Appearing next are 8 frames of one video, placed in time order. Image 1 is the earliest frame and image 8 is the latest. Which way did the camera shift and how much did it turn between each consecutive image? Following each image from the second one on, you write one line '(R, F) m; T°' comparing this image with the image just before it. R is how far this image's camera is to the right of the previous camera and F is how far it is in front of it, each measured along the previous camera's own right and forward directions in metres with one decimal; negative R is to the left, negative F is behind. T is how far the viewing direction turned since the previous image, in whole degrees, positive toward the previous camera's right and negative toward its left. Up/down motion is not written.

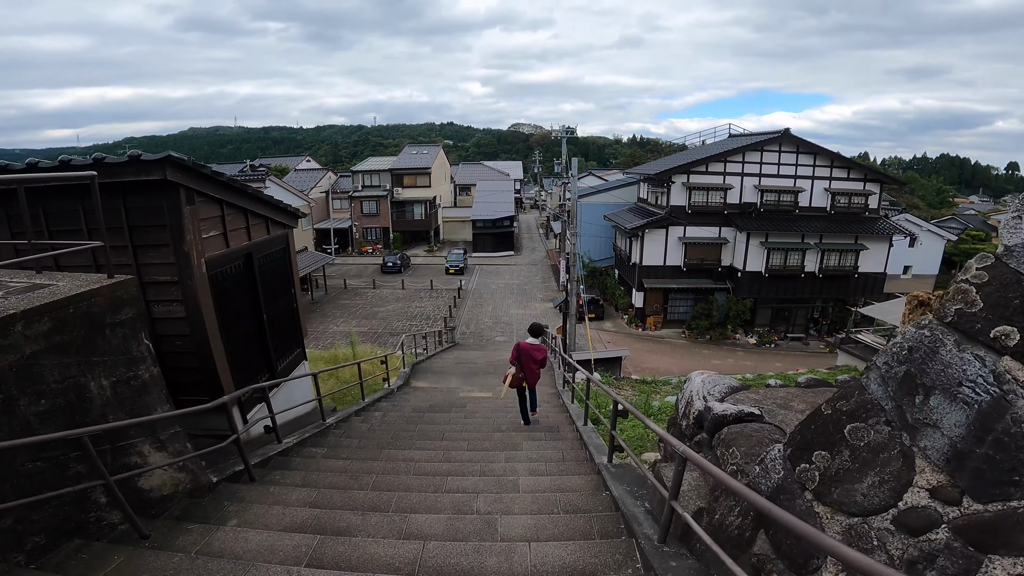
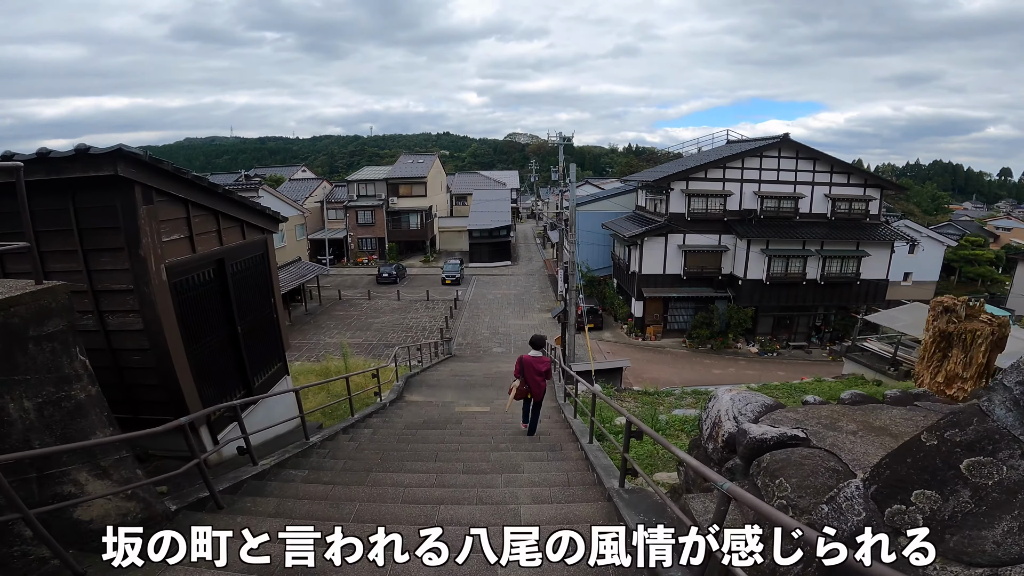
(0.0, +0.4) m; 0°
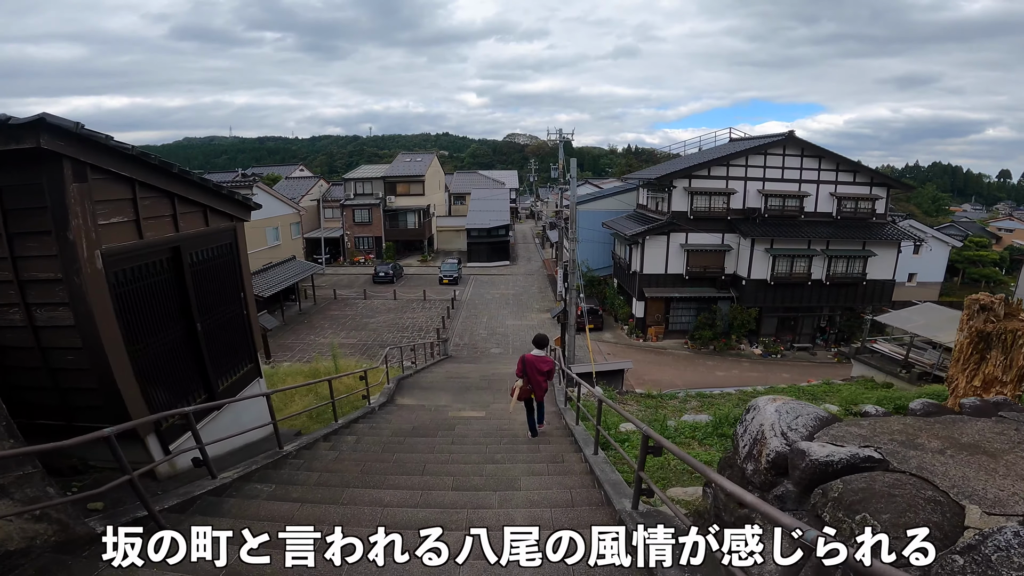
(0.0, +0.5) m; 0°
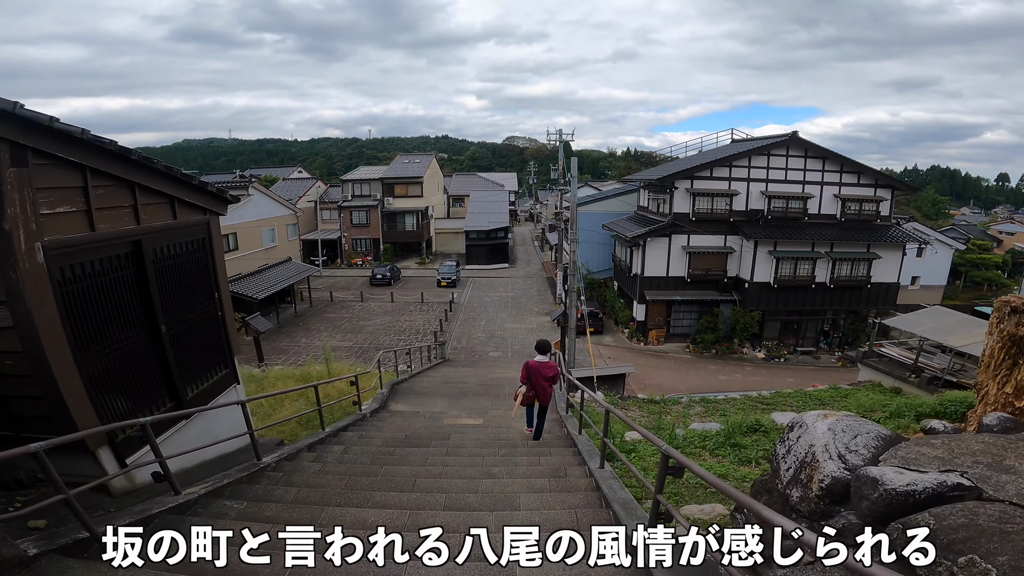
(0.0, +0.4) m; 0°
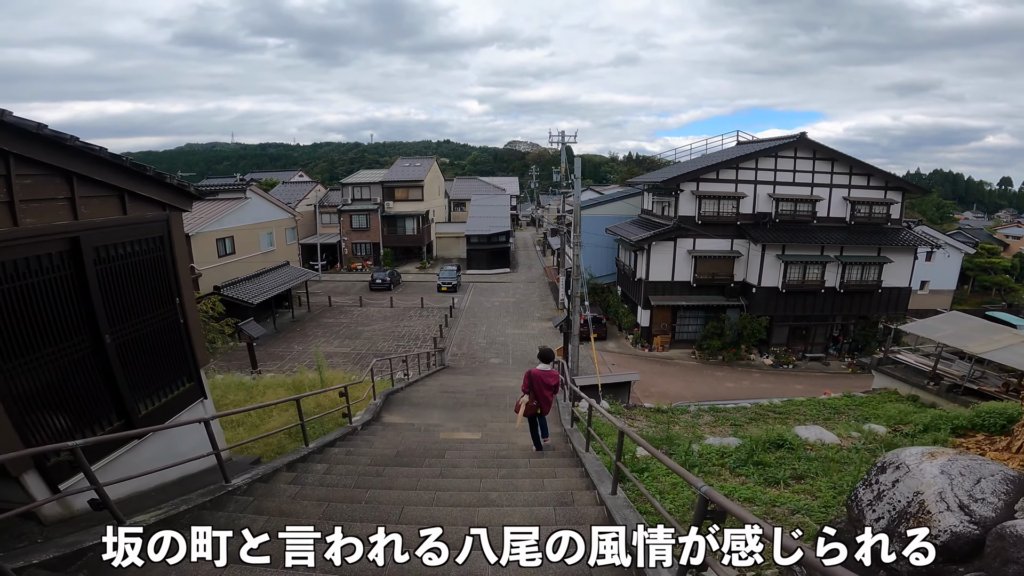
(0.0, +0.5) m; 0°
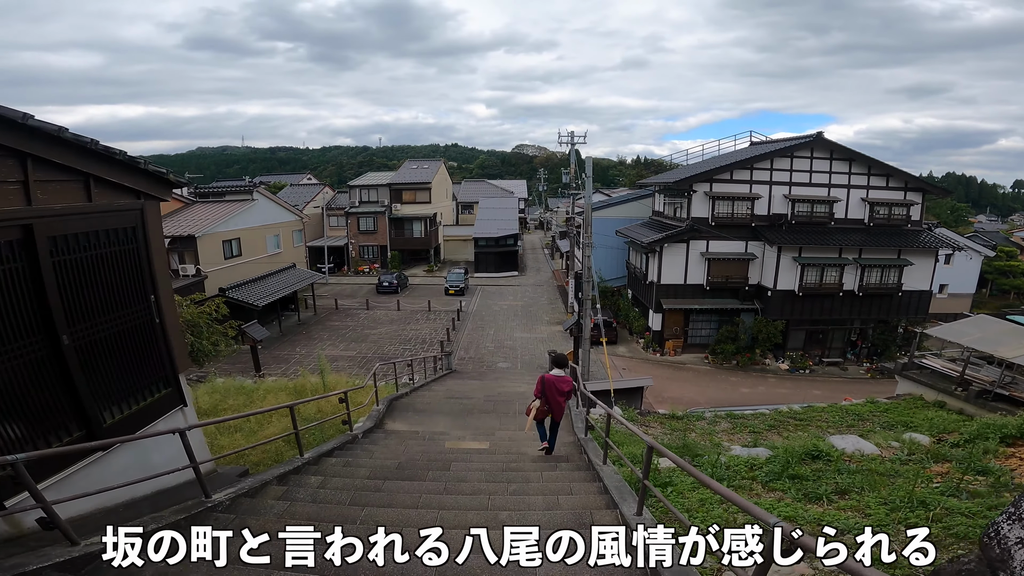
(0.0, +0.4) m; -1°
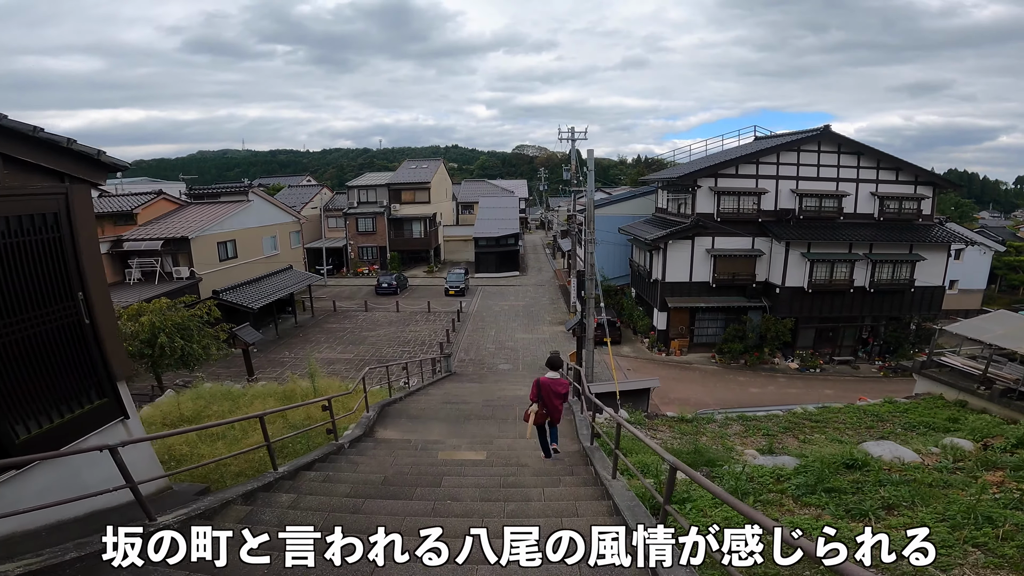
(0.0, +0.5) m; 0°
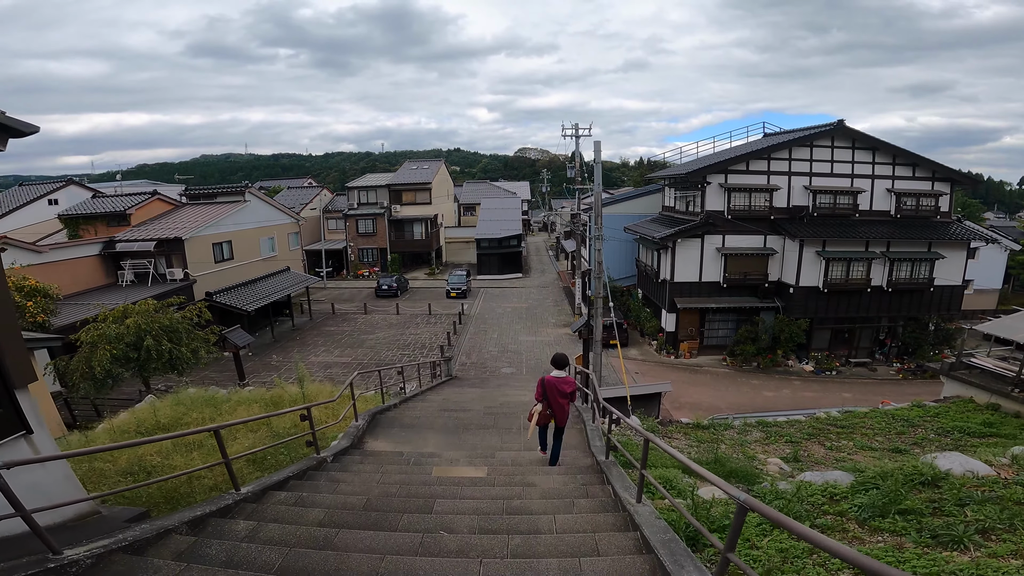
(0.0, +0.7) m; 0°
